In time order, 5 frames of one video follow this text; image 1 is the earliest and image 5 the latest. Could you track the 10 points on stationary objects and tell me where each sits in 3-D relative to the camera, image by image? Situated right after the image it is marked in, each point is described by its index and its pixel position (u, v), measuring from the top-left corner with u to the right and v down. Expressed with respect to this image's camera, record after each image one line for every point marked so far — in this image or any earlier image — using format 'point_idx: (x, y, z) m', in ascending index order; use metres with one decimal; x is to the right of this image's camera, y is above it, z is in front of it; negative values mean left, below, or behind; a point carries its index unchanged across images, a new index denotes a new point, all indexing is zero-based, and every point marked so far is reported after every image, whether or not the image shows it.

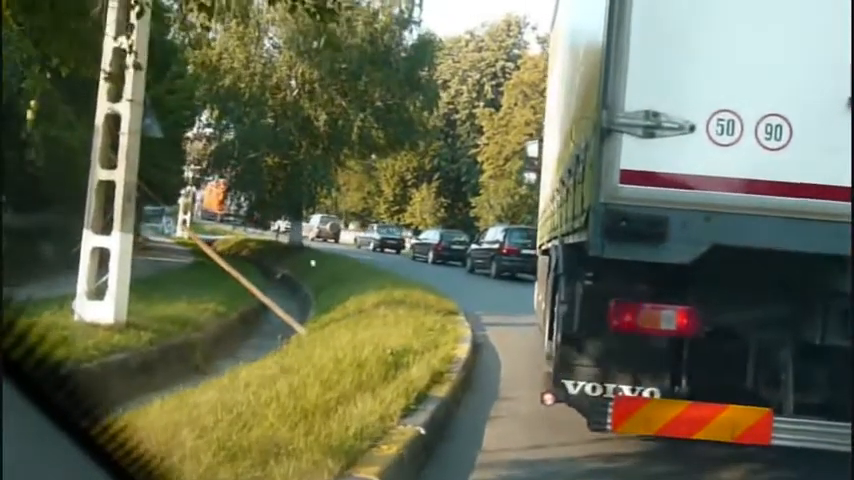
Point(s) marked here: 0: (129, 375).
0: (-2.9, -1.3, +12.1) m
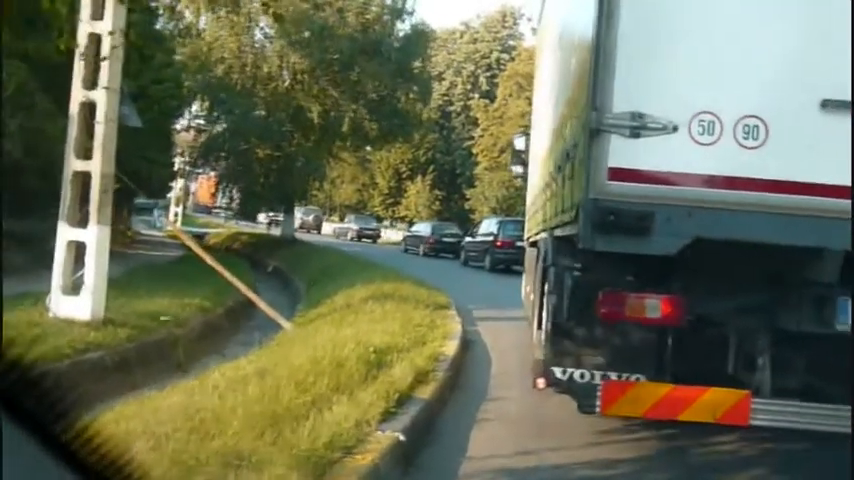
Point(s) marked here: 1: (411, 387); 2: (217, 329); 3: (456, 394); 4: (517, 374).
0: (-3.0, -1.2, +11.6) m
1: (-0.1, -0.9, +7.9) m
2: (-2.8, -1.2, +16.6) m
3: (+0.2, -1.1, +8.9) m
4: (+0.7, -1.1, +10.7) m
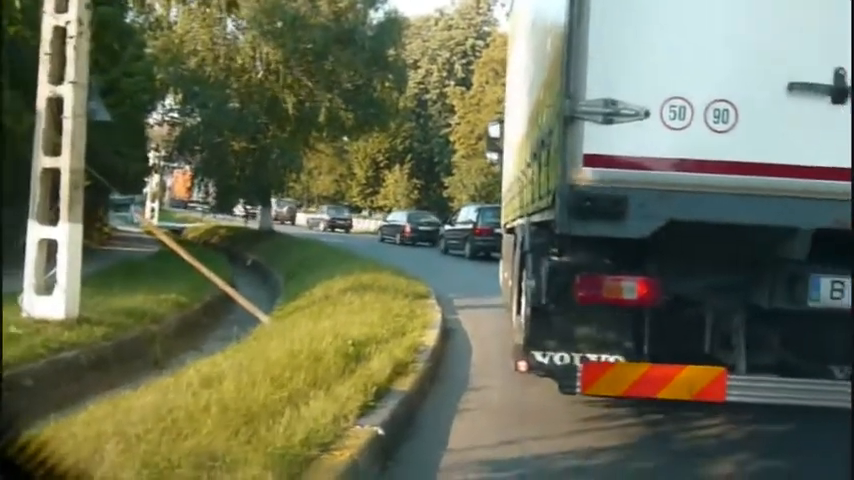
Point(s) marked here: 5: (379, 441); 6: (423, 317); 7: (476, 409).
0: (-3.2, -1.2, +11.5) m
1: (-0.2, -0.9, +7.7) m
2: (-3.0, -1.1, +16.4) m
3: (+0.1, -1.0, +8.7) m
4: (+0.6, -1.0, +10.6) m
5: (-0.2, -1.0, +6.4) m
6: (0.0, -0.8, +12.5) m
7: (+0.3, -1.1, +7.9) m
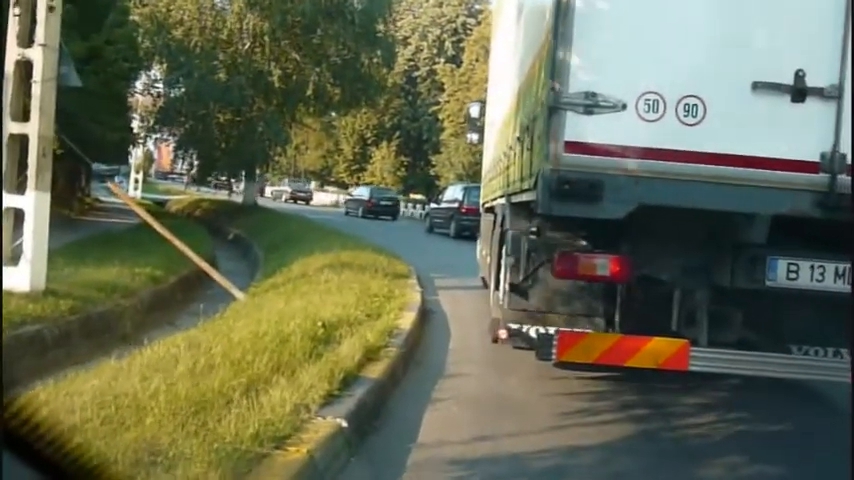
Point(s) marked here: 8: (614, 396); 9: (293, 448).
0: (-3.4, -1.0, +11.0) m
1: (-0.4, -0.7, +7.3) m
2: (-3.3, -0.7, +16.0) m
3: (-0.1, -0.9, +8.3) m
4: (+0.4, -0.9, +10.2) m
5: (-0.4, -0.9, +5.9) m
6: (-0.2, -0.6, +12.1) m
7: (+0.1, -0.9, +7.4) m
8: (+1.2, -1.0, +8.0) m
9: (-0.6, -0.9, +5.5) m
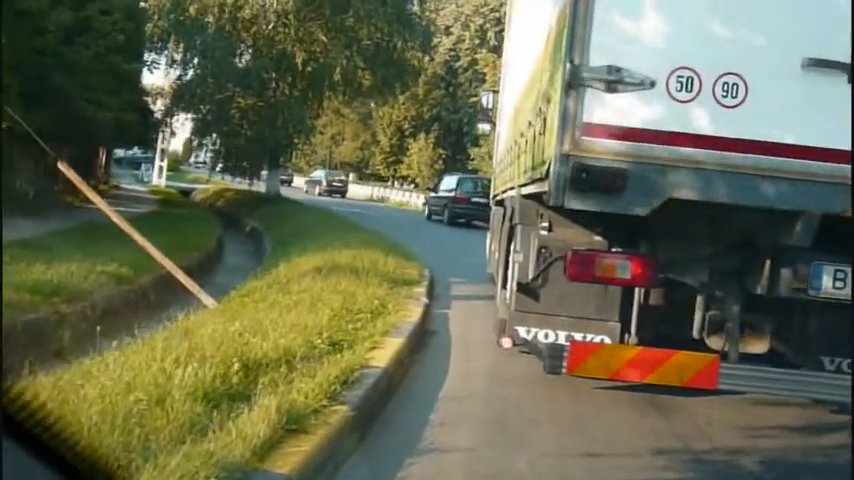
0: (-3.4, -0.9, +8.5) m
1: (-0.6, -0.7, +4.7) m
2: (-3.1, -0.7, +13.4) m
3: (-0.2, -0.9, +5.7) m
4: (+0.3, -0.9, +7.5) m
5: (-0.6, -0.9, +3.3) m
6: (-0.2, -0.6, +9.5) m
7: (0.0, -1.0, +4.8) m
8: (+1.0, -1.0, +5.4) m
9: (-0.8, -0.9, +2.9) m
